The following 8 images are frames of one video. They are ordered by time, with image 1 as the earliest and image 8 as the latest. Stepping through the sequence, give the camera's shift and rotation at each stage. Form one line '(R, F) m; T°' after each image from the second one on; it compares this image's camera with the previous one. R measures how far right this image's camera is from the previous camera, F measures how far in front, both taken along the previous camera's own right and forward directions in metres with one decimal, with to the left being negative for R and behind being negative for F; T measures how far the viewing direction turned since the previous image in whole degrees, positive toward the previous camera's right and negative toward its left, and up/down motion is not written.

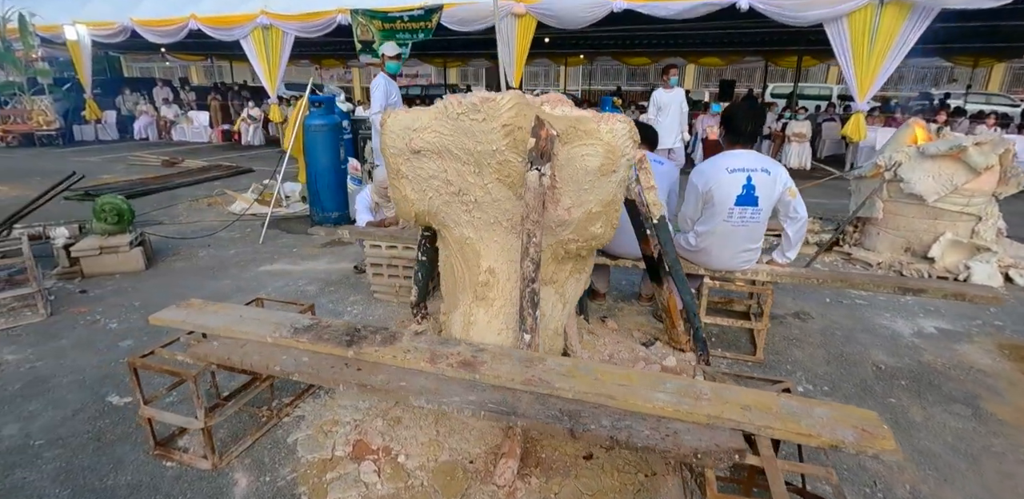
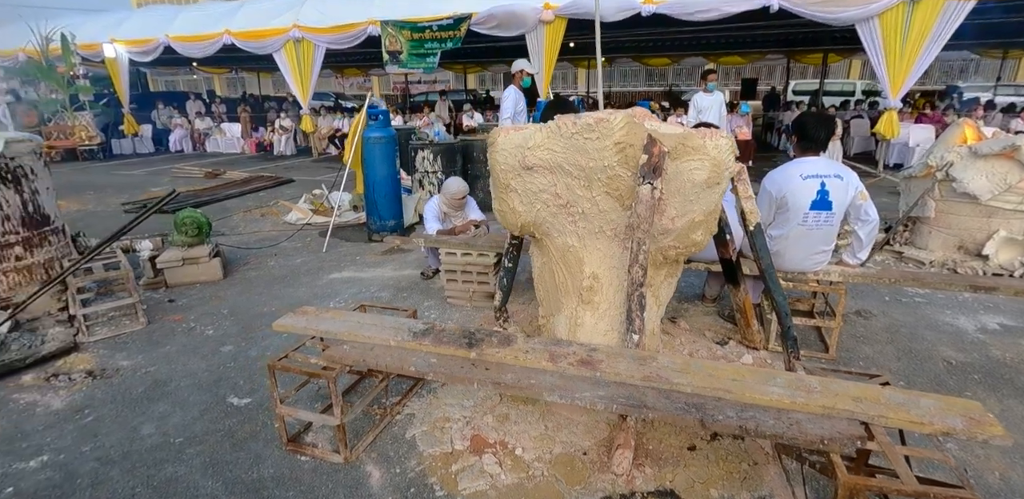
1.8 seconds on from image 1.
(-0.4, -0.2) m; -1°
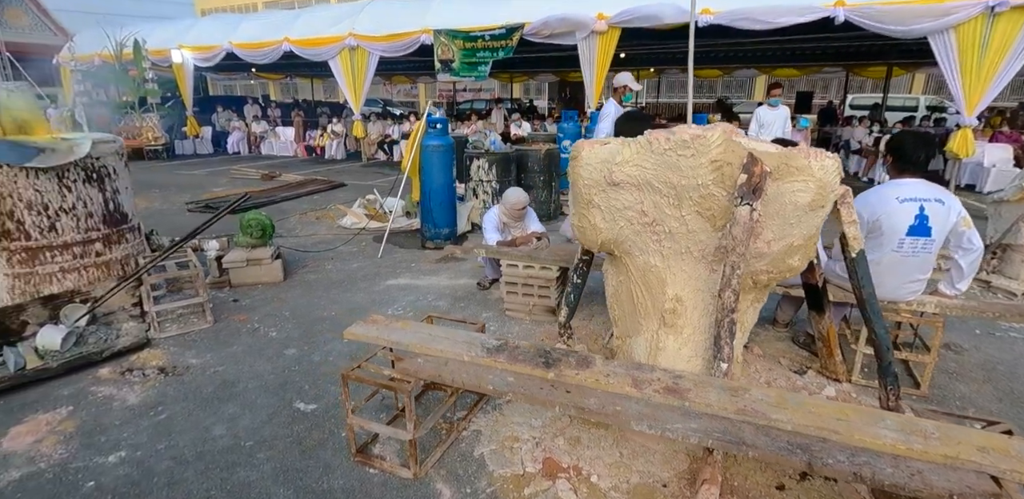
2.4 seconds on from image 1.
(-0.2, +0.1) m; -4°
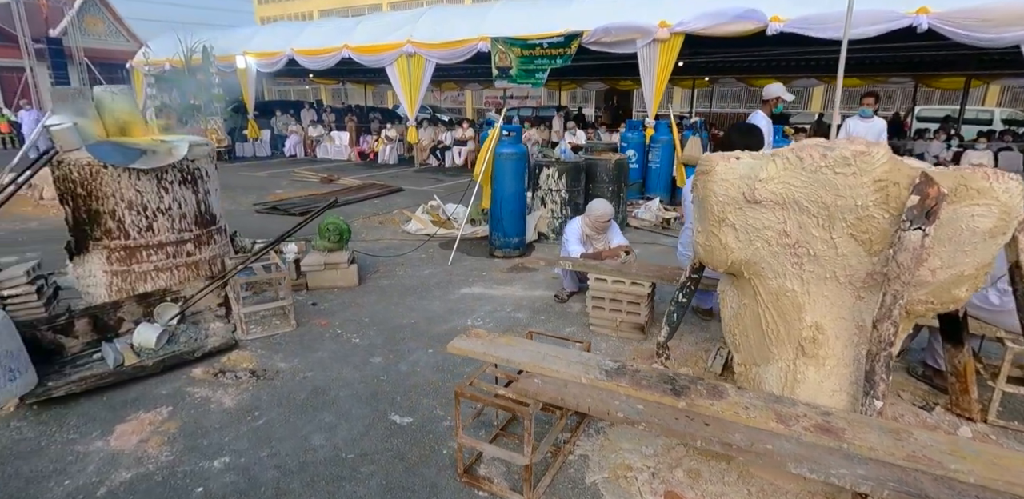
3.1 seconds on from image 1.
(-0.4, +0.1) m; -4°
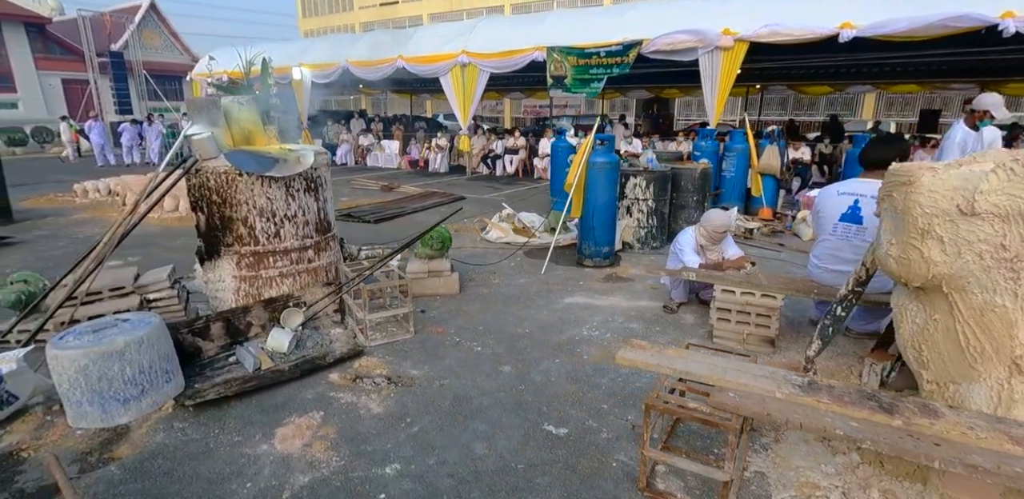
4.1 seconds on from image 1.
(-0.7, 0.0) m; -3°
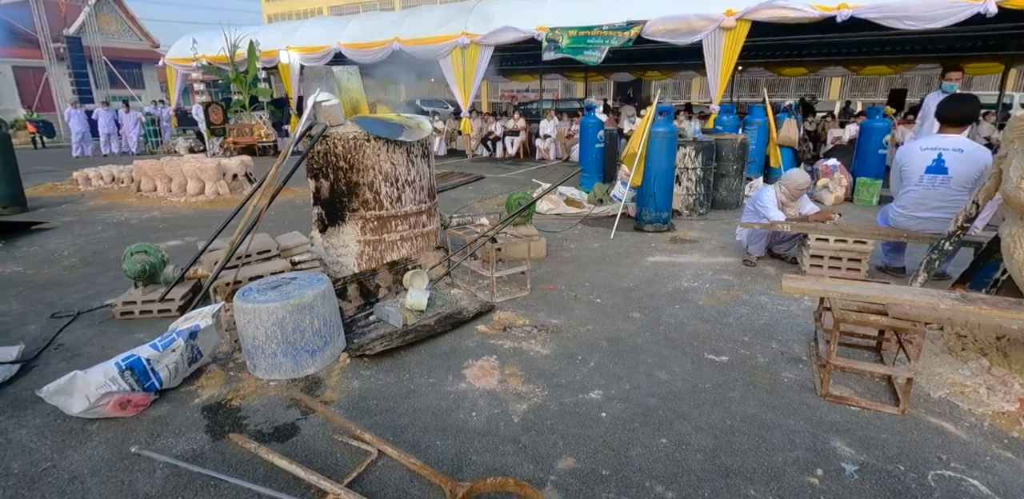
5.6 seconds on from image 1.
(-1.1, -0.2) m; +5°
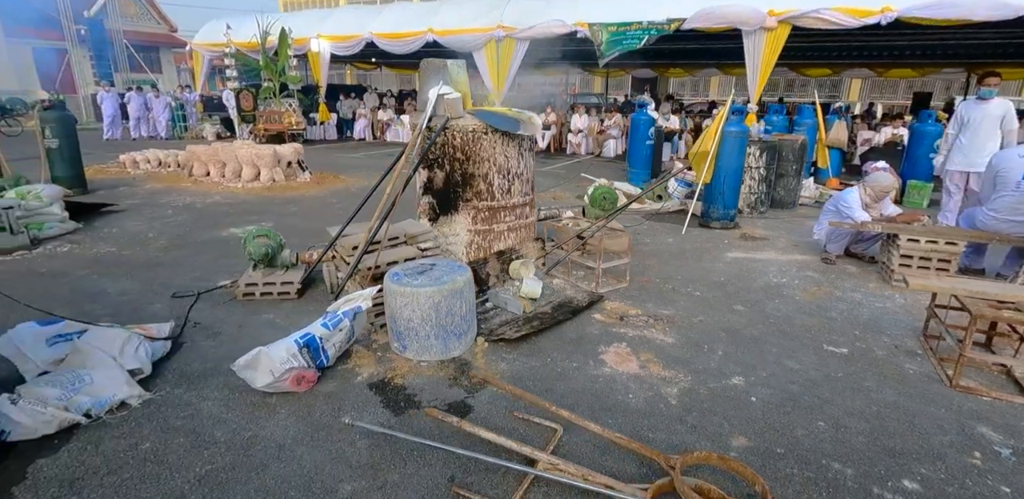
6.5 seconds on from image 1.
(-0.8, -0.1) m; +1°
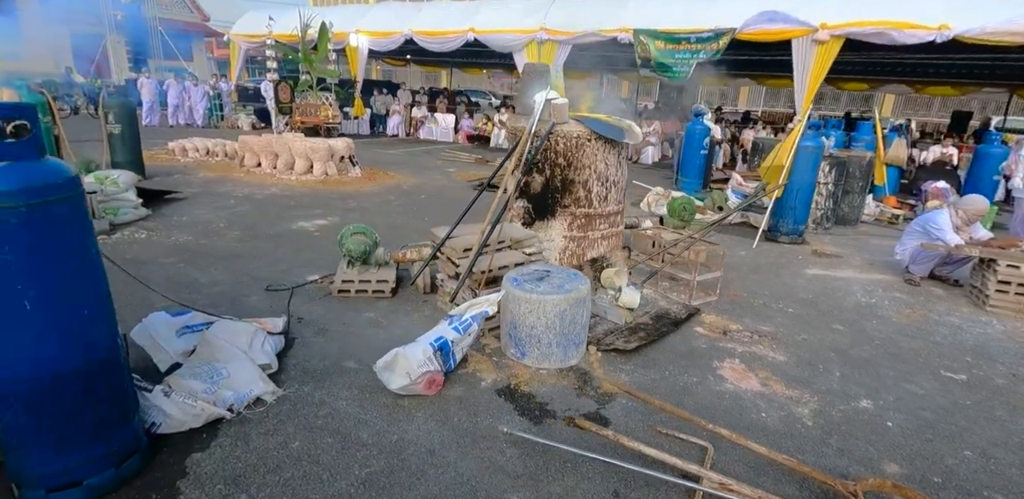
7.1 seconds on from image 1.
(-0.7, 0.0) m; -1°
